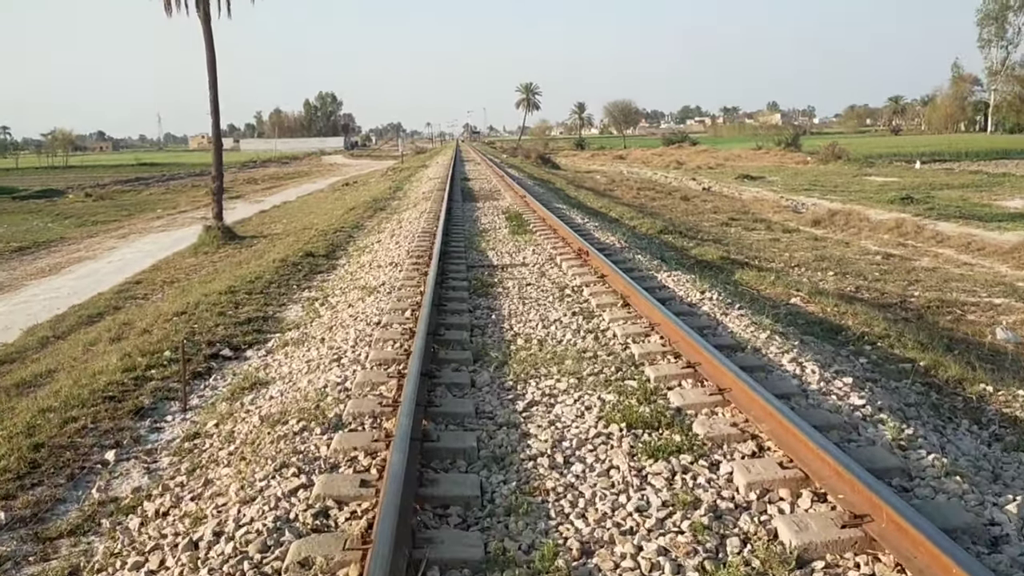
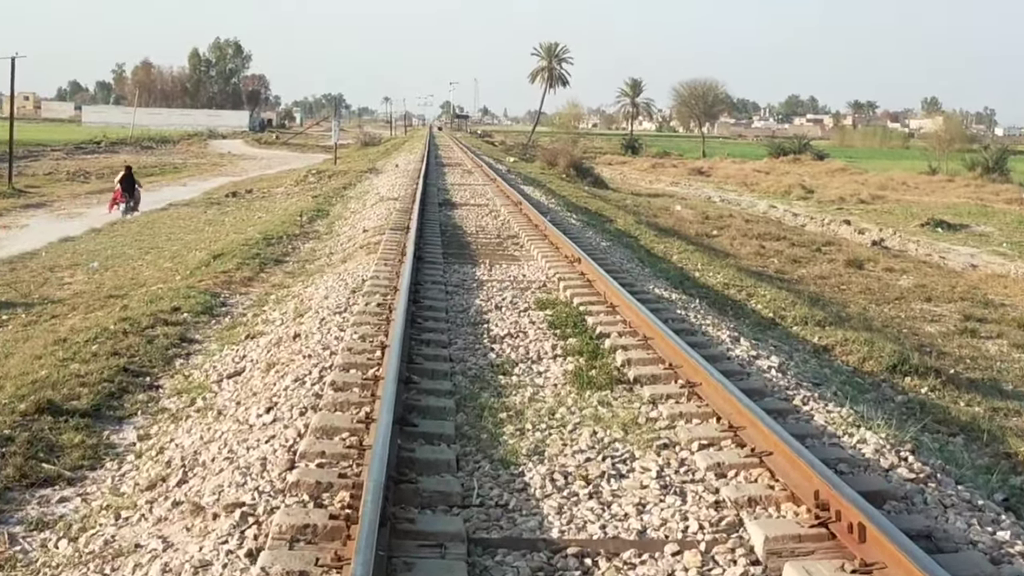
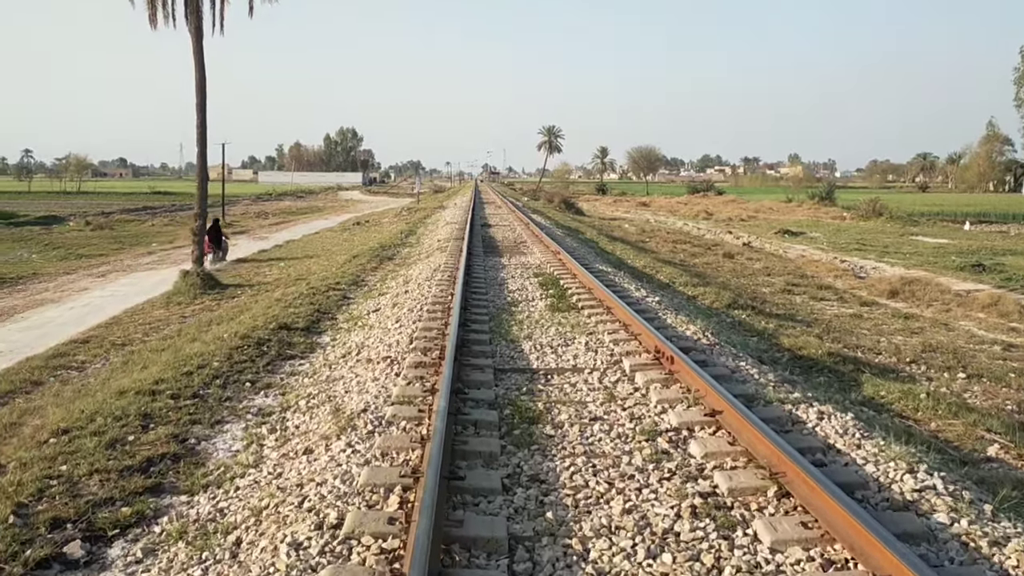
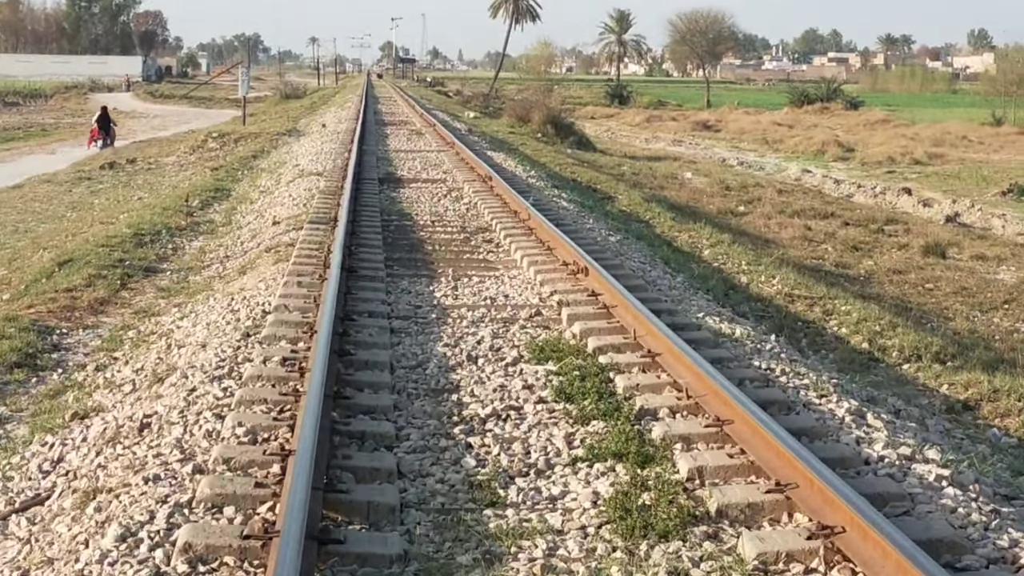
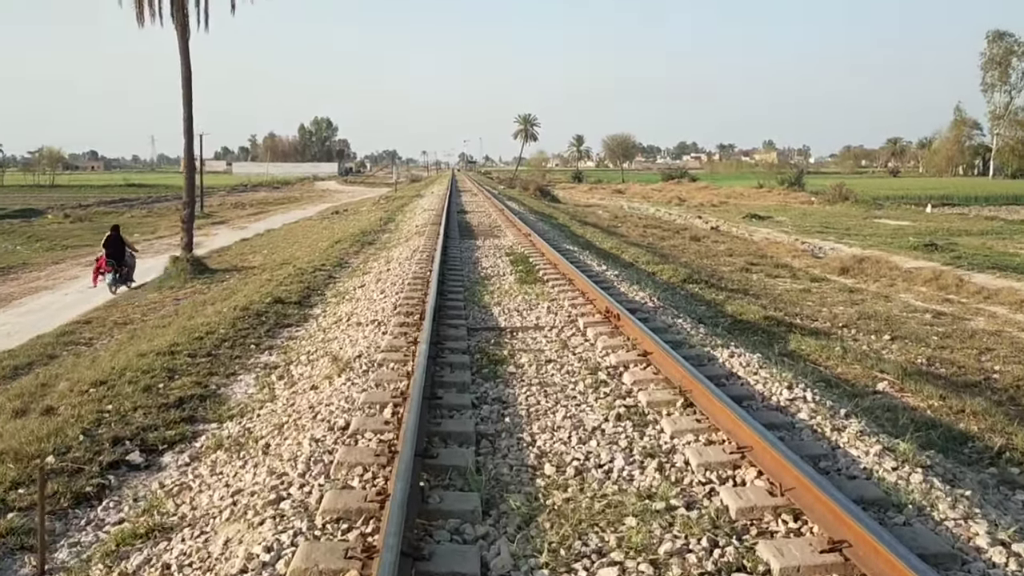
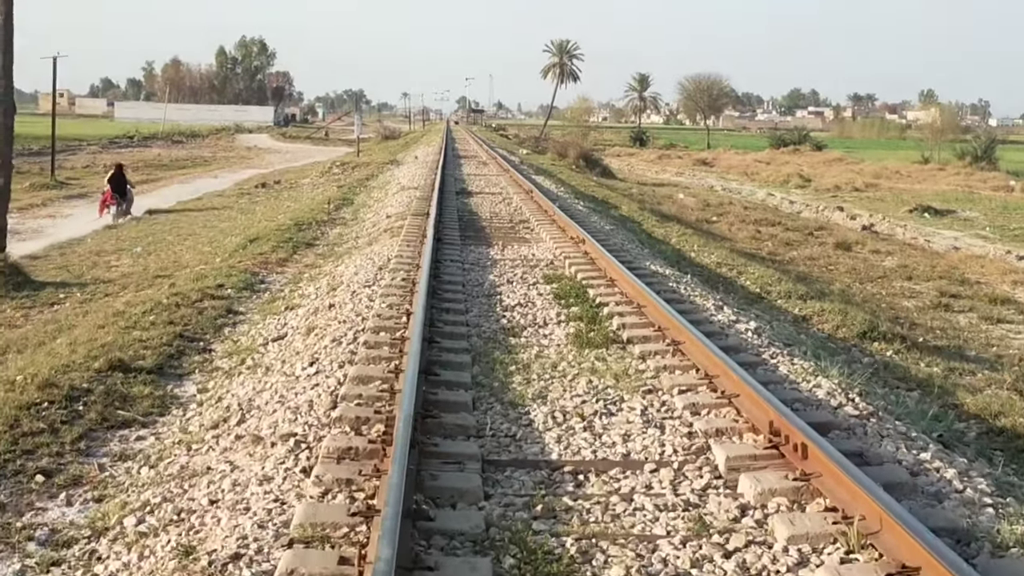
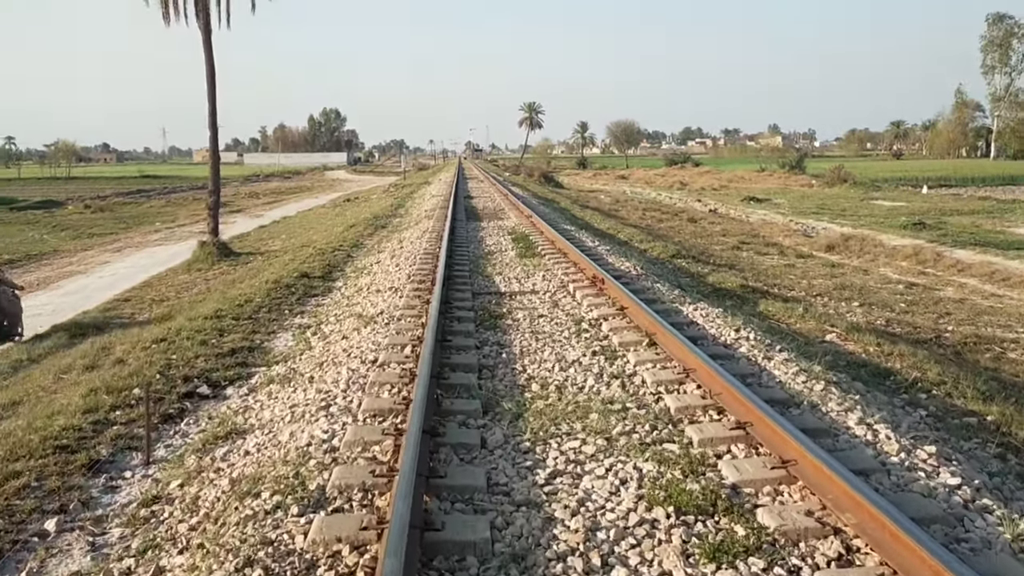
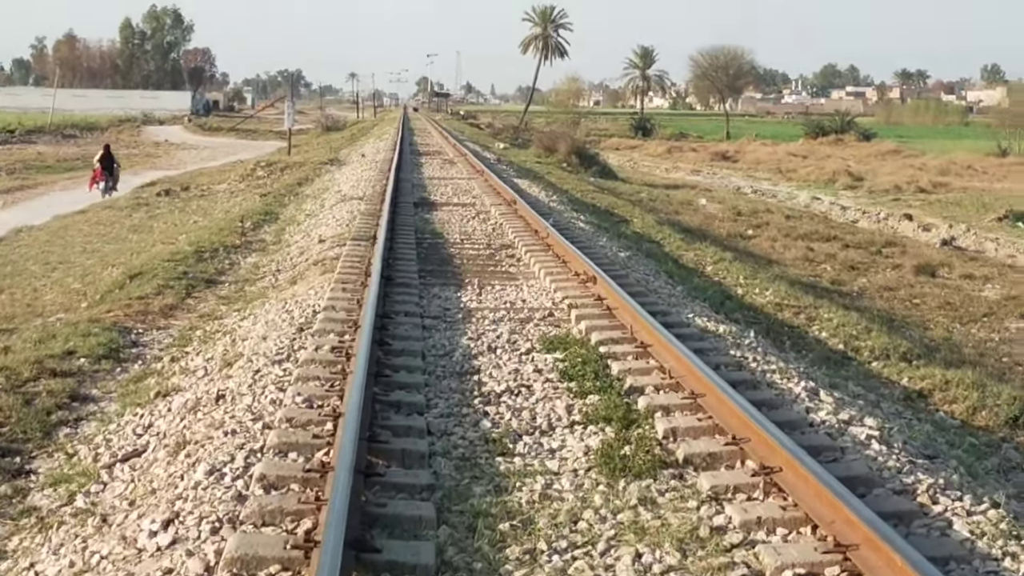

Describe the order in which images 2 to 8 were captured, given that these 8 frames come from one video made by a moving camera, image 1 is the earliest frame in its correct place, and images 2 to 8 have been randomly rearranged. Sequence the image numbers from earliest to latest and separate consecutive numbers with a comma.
7, 5, 3, 6, 2, 8, 4
